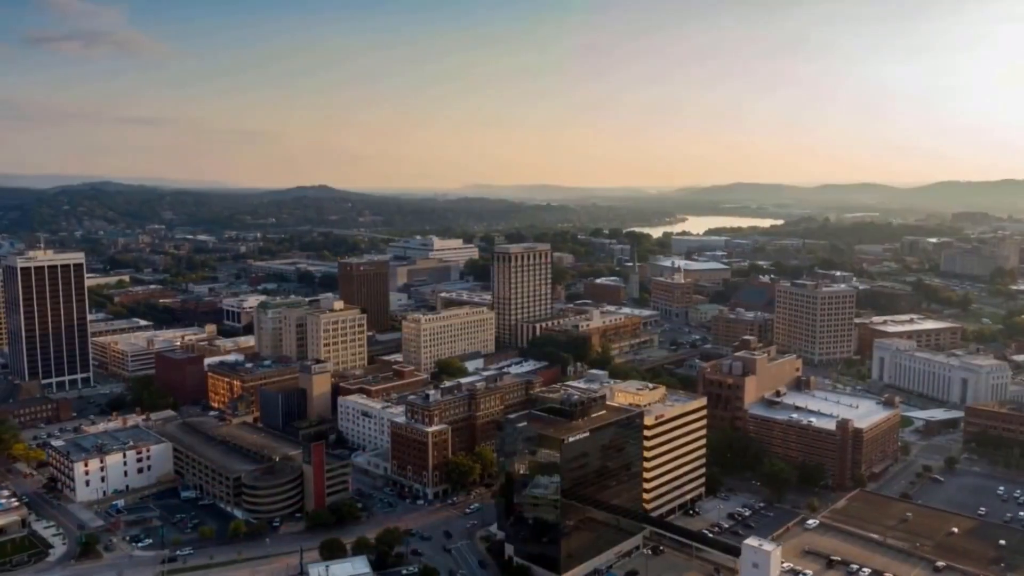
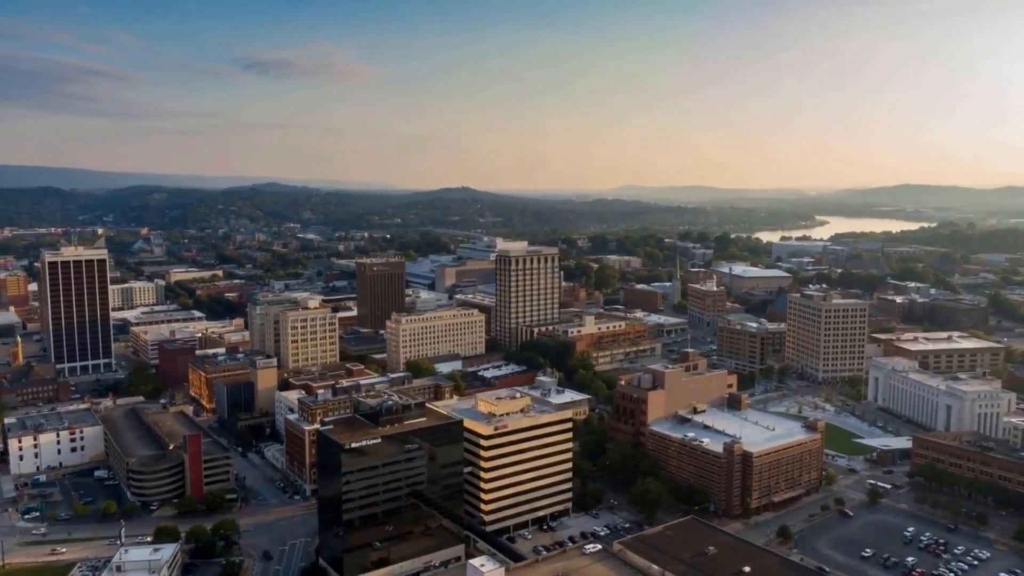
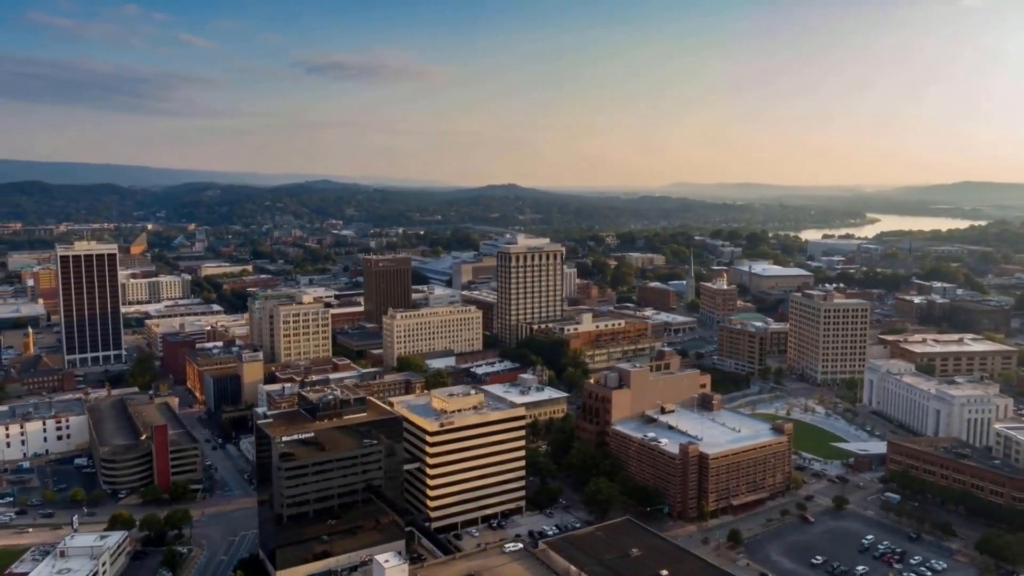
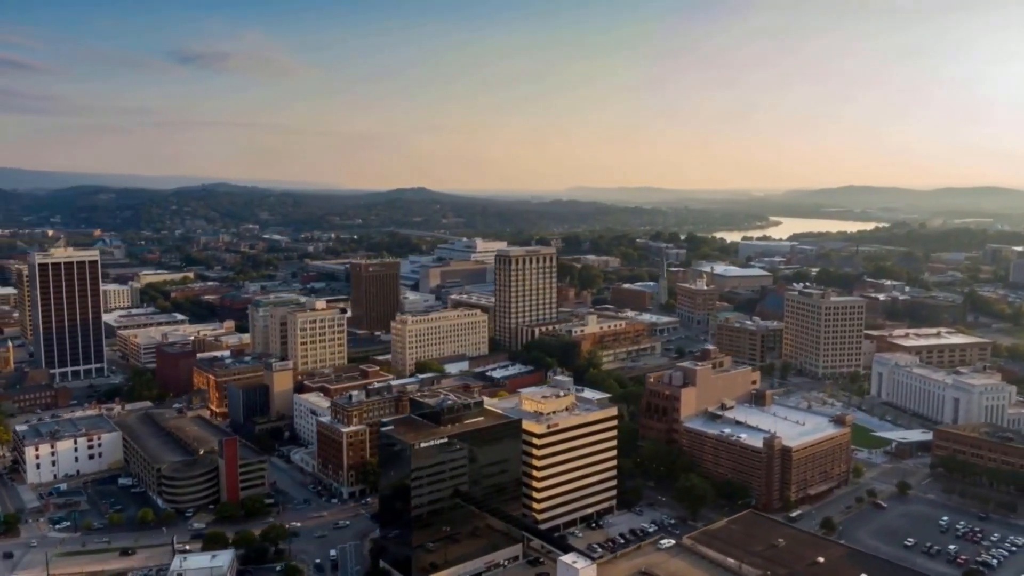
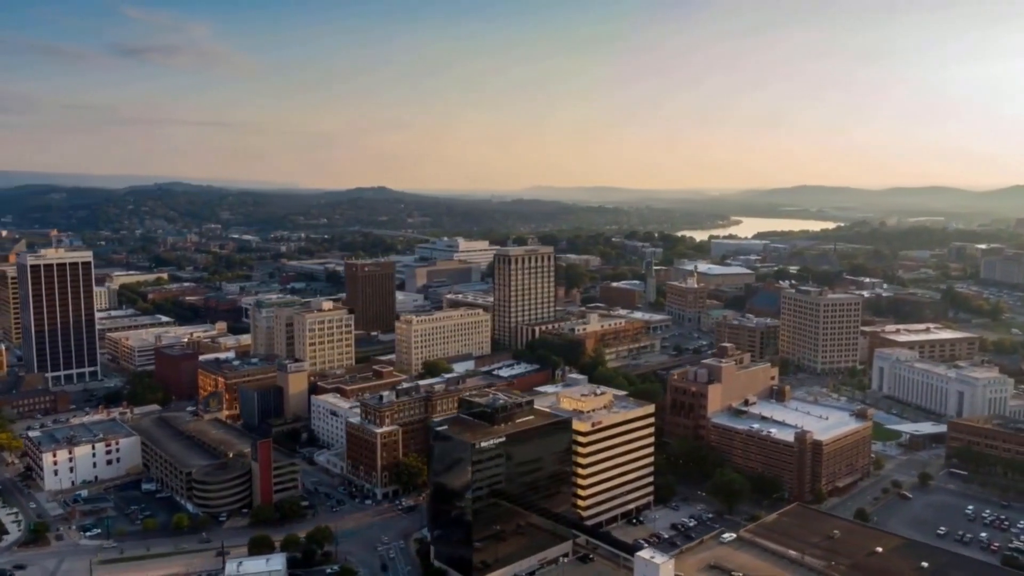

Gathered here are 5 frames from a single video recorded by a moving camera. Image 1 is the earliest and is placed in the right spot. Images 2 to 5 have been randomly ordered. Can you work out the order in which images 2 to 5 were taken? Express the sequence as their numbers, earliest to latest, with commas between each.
5, 4, 2, 3
